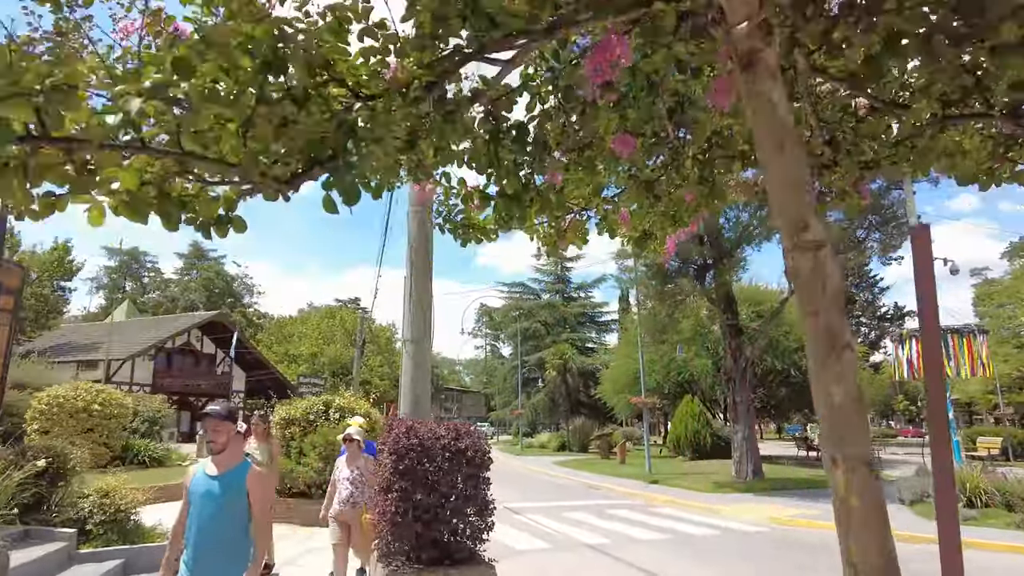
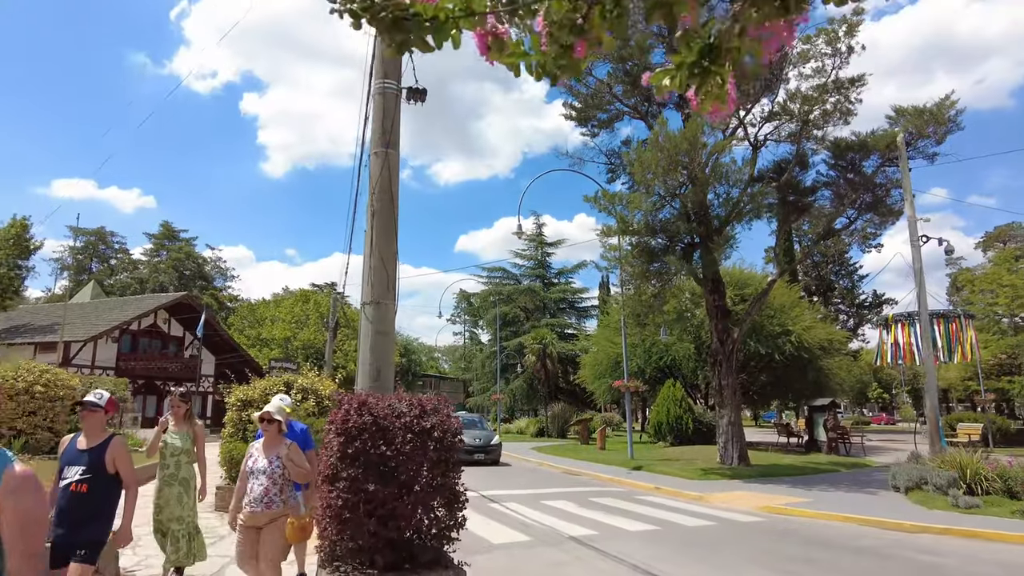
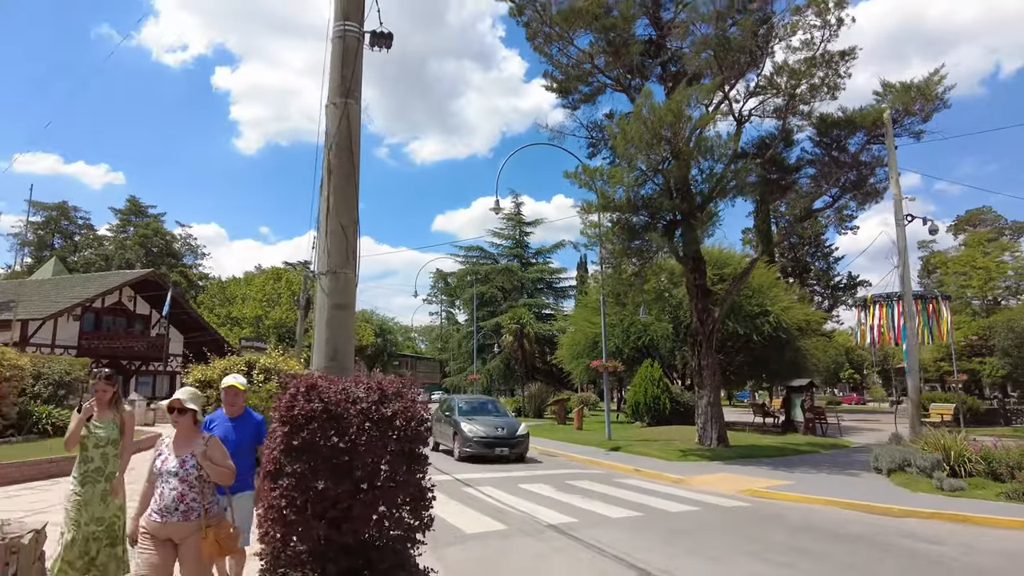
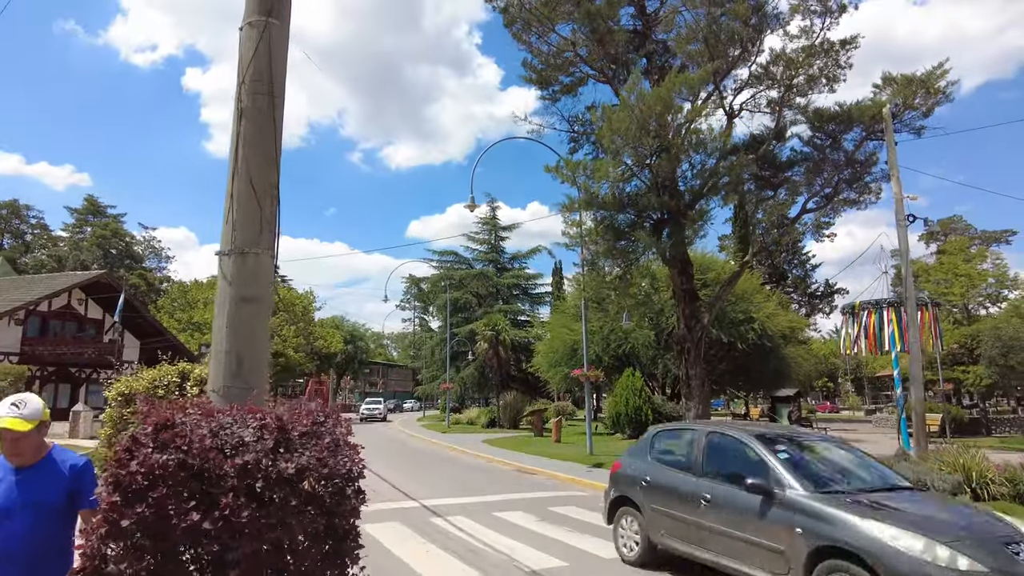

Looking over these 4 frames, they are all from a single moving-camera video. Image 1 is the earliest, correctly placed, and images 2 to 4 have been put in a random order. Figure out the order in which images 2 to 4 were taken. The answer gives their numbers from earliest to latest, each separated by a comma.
2, 3, 4
